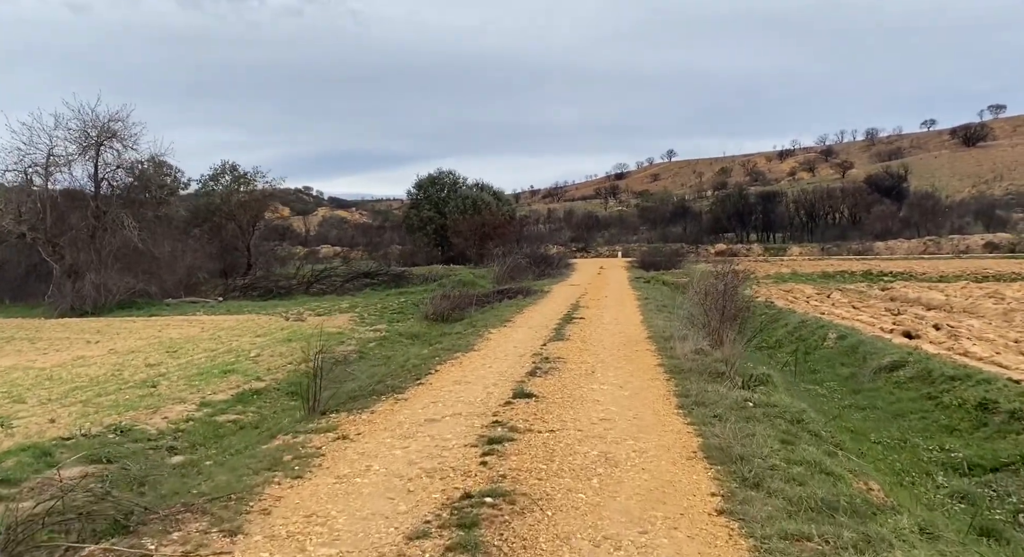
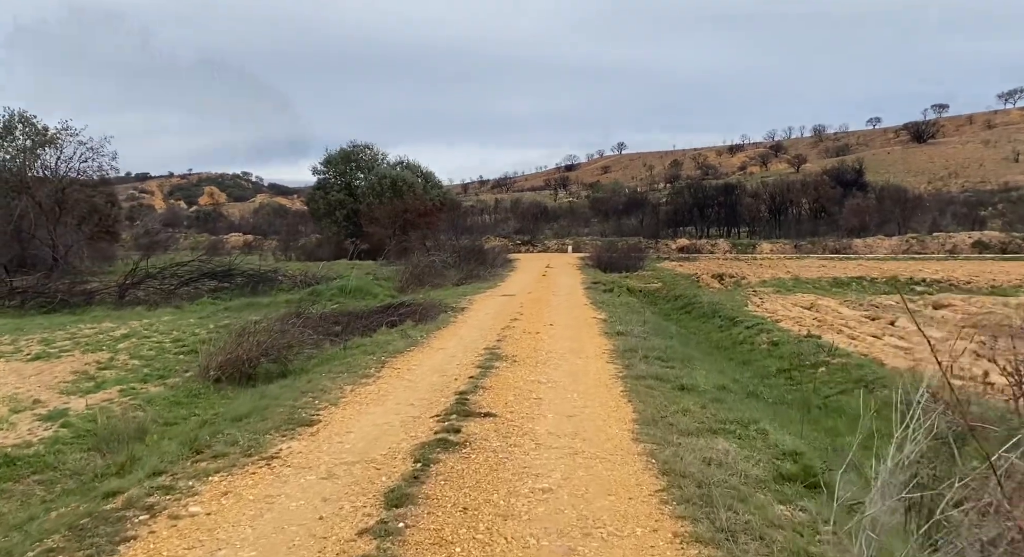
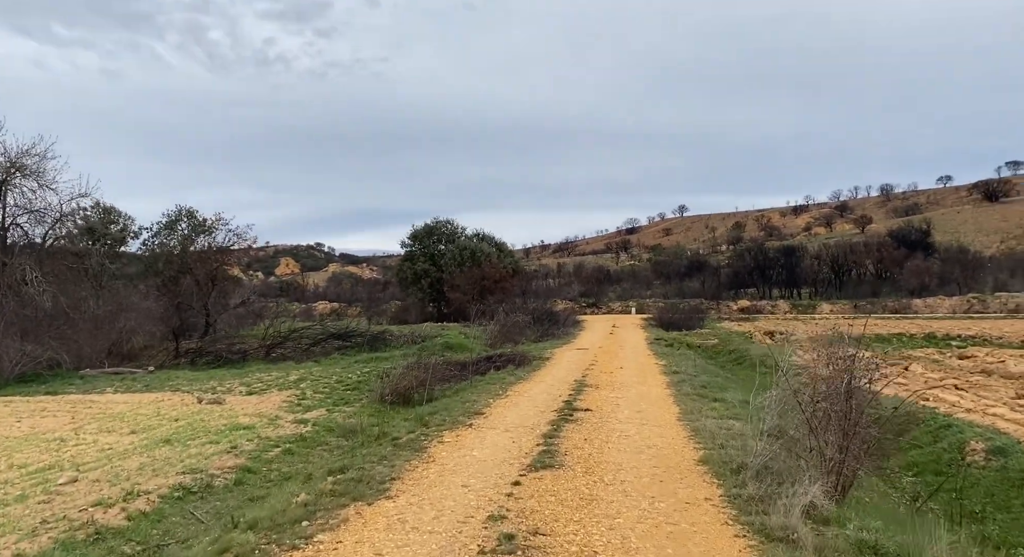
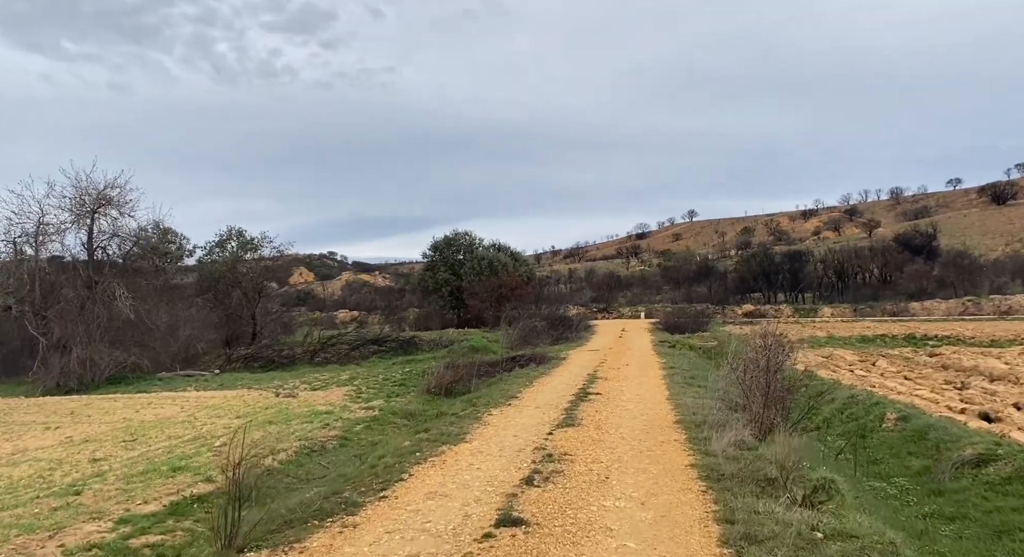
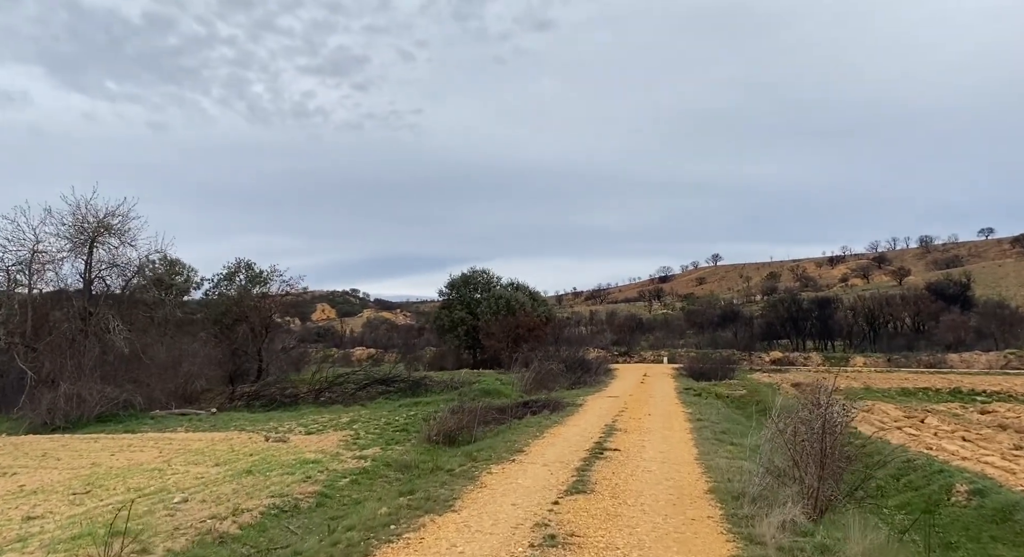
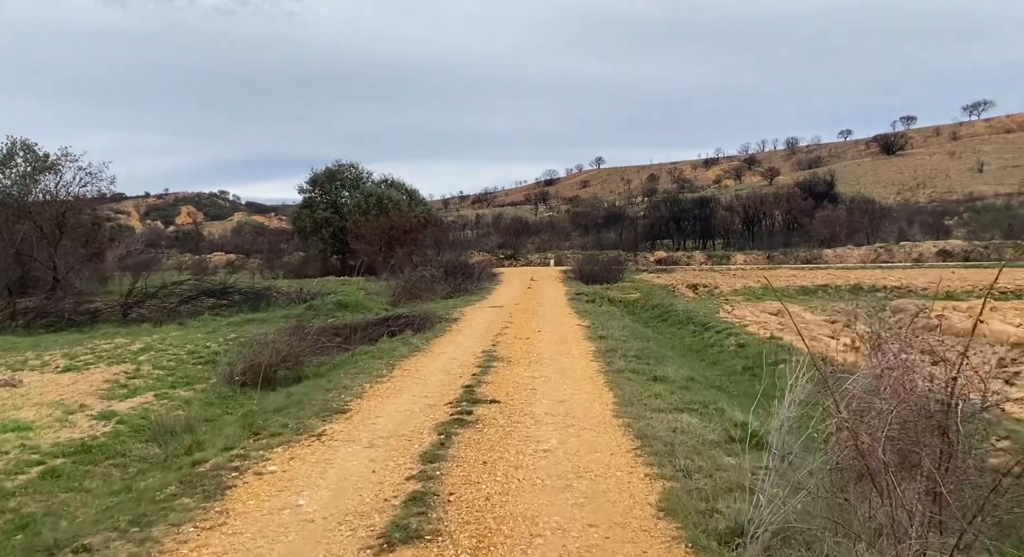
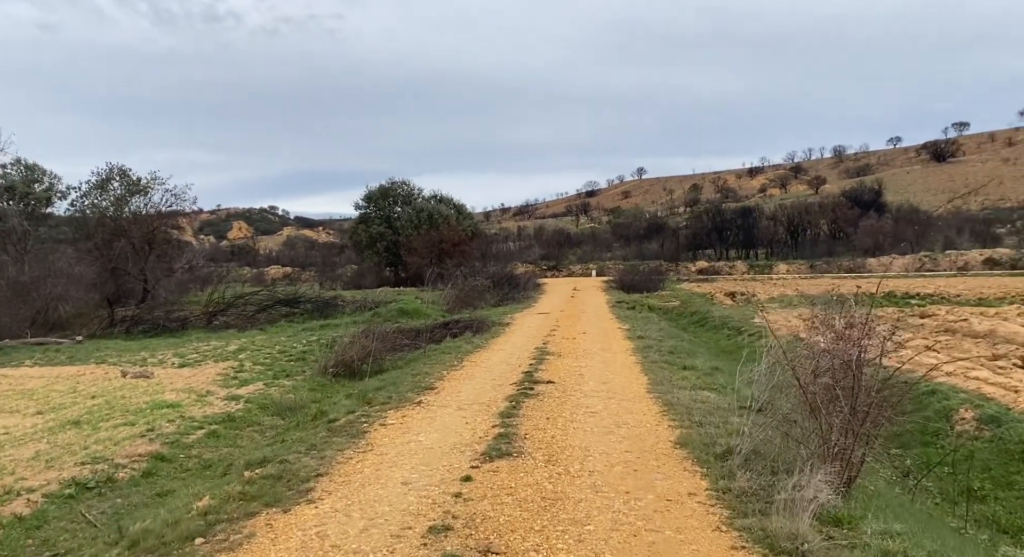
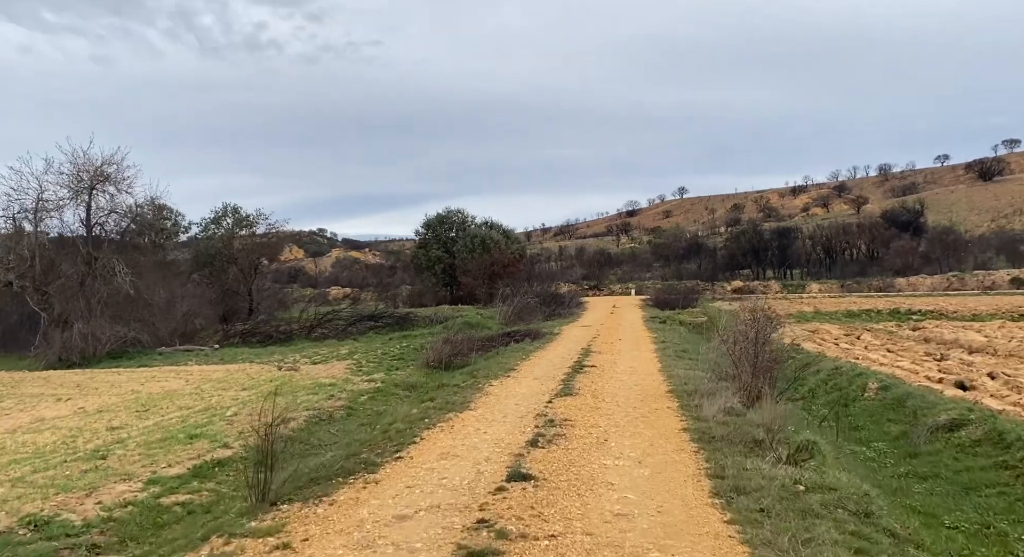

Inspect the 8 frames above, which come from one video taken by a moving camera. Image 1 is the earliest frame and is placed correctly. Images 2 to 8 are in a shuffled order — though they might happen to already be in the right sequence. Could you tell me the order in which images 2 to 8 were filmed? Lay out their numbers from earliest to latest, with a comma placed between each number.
8, 4, 5, 3, 7, 6, 2
